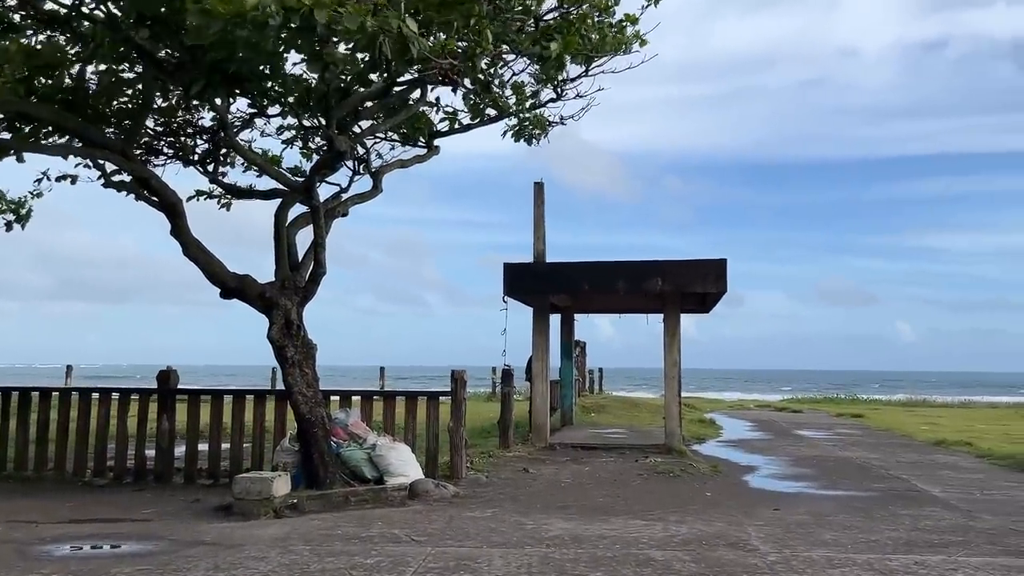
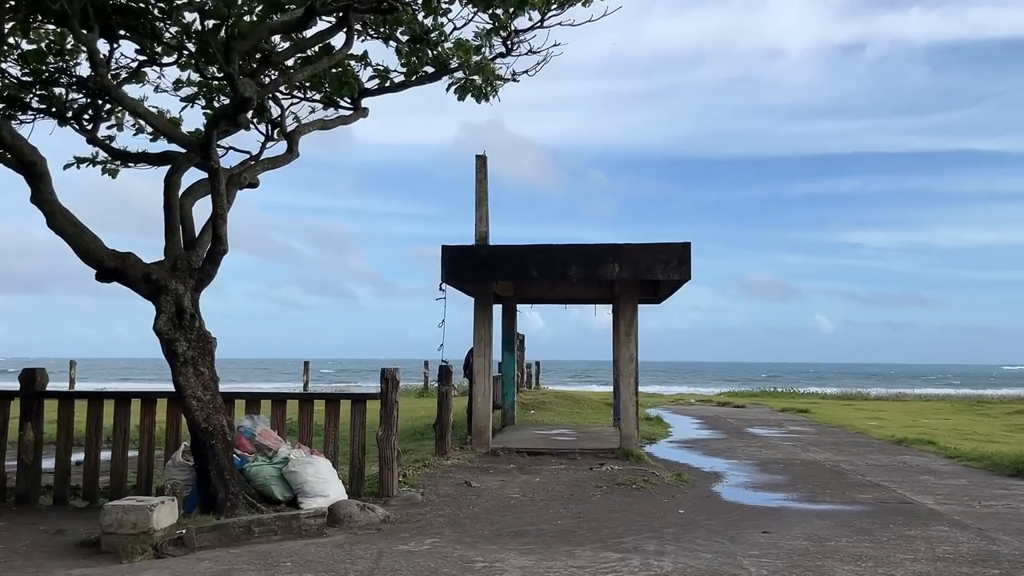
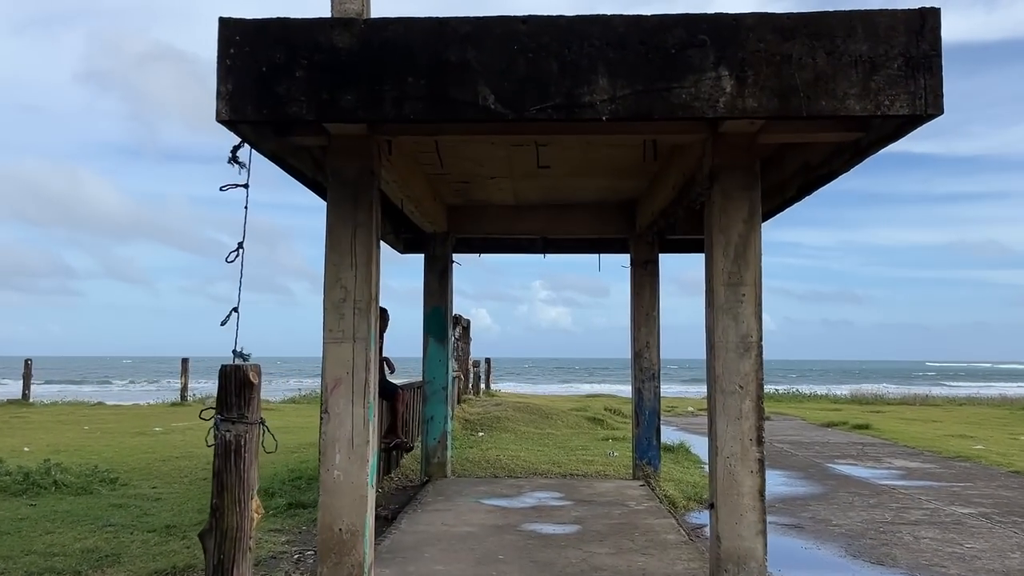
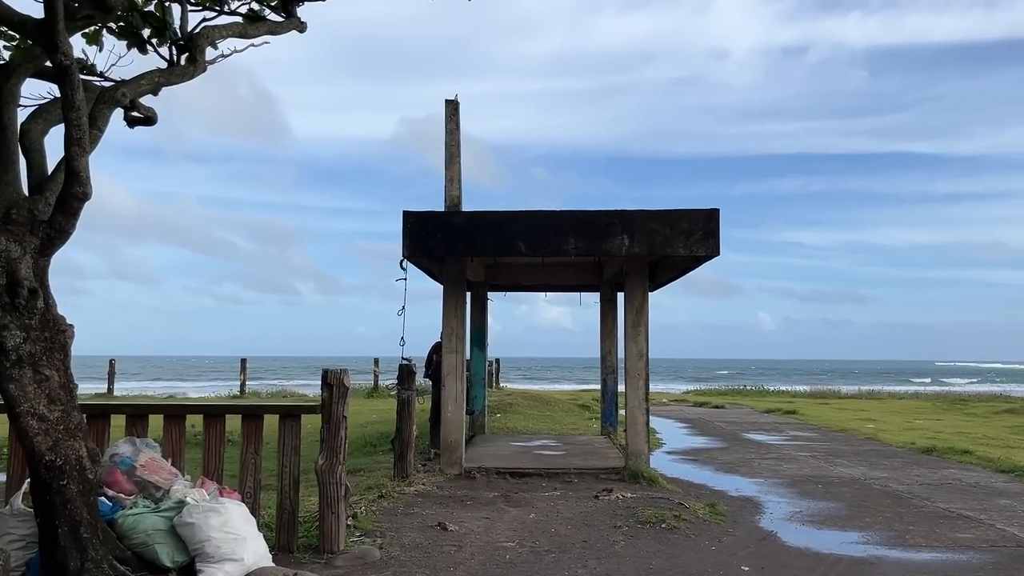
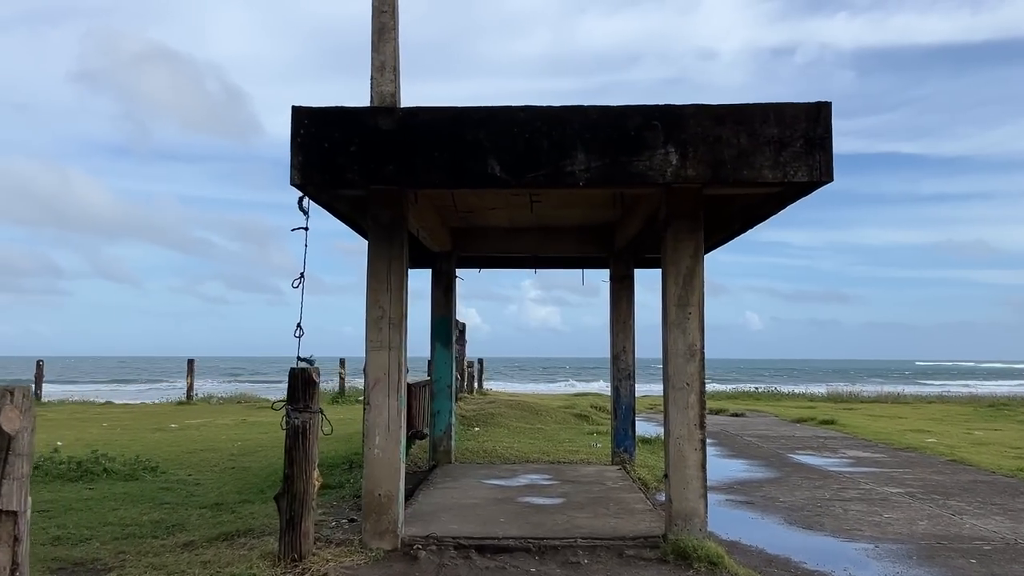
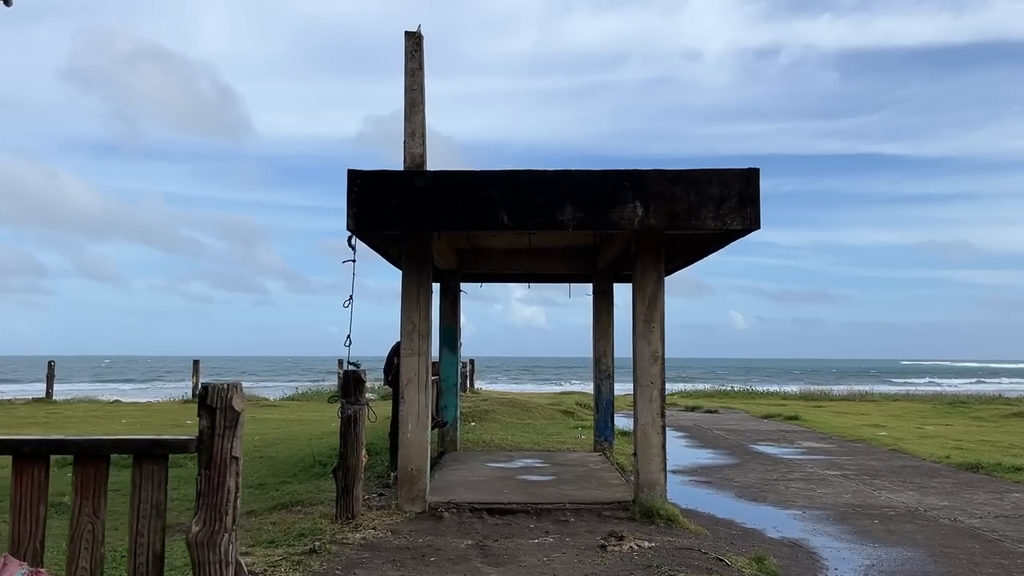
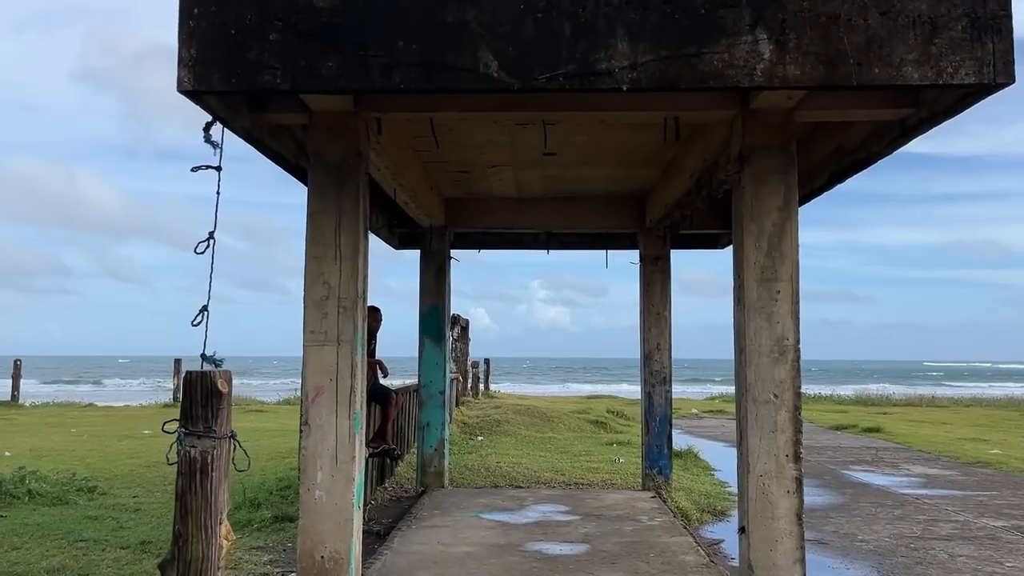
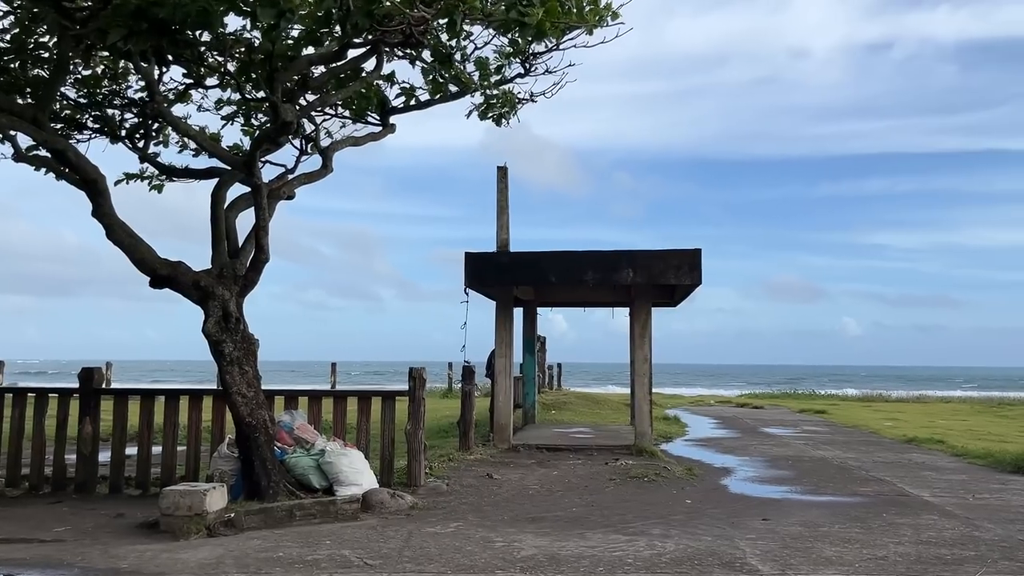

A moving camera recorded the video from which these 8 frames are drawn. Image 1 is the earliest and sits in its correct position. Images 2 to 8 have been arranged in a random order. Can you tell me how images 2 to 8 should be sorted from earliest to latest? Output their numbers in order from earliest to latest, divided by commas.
8, 2, 4, 6, 5, 3, 7
